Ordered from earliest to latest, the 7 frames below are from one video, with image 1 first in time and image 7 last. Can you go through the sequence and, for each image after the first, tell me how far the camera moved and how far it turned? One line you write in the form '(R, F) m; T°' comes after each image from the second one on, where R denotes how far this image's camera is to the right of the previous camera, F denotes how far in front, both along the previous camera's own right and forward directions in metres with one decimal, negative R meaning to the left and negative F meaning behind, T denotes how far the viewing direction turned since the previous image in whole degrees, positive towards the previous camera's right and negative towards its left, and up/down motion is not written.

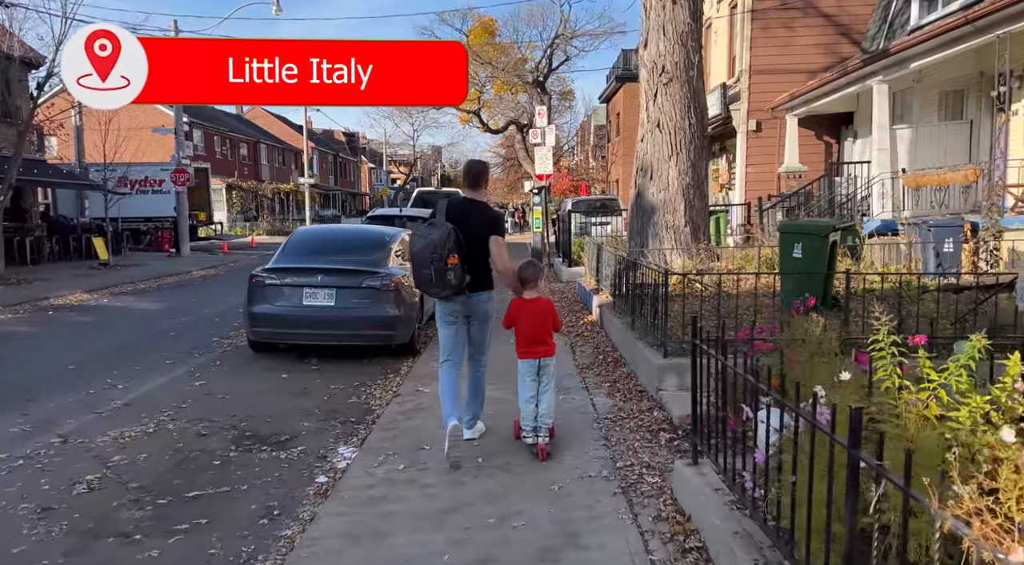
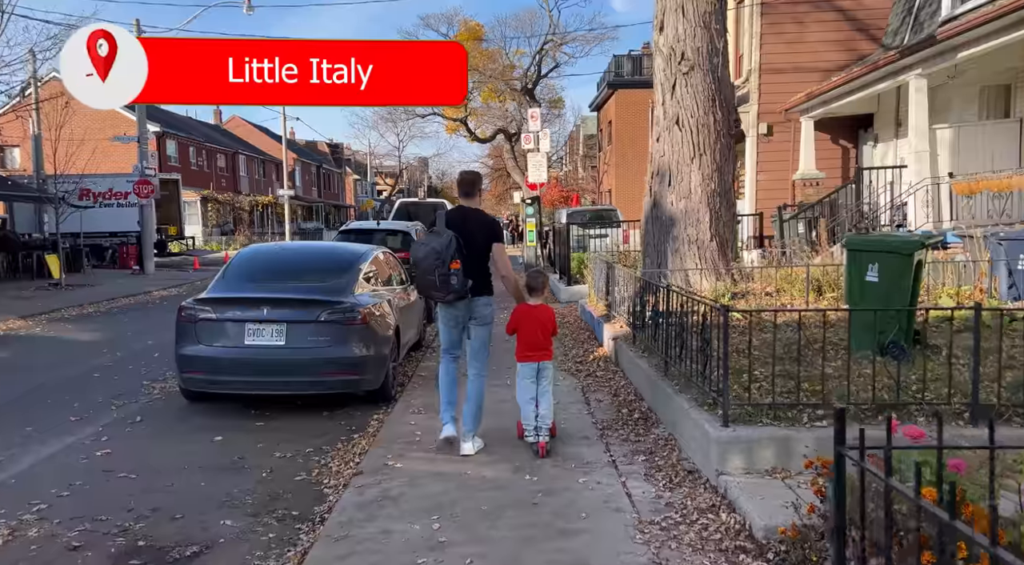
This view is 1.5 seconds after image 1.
(-0.1, +1.7) m; +1°
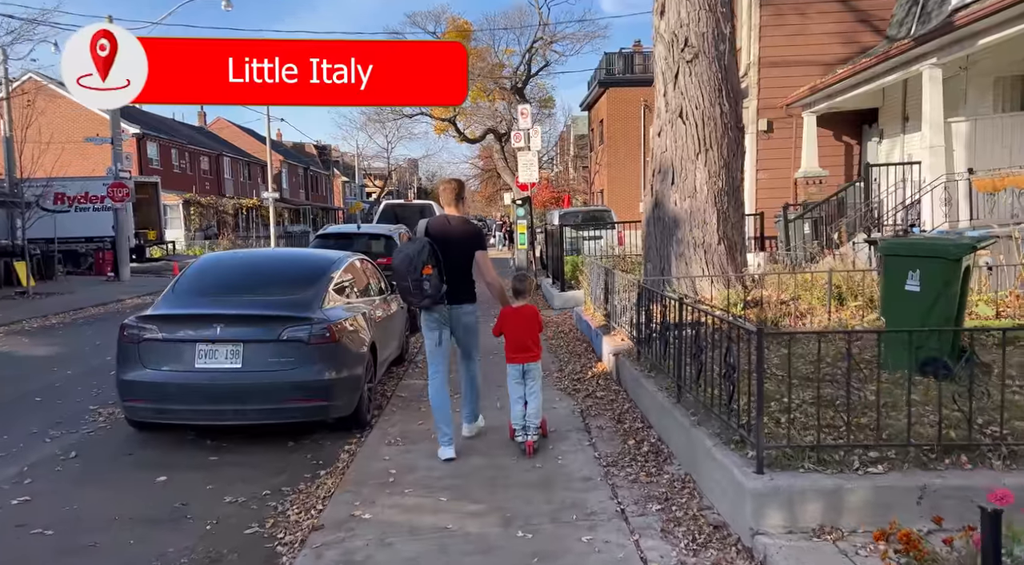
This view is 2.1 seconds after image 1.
(0.0, +0.8) m; +1°
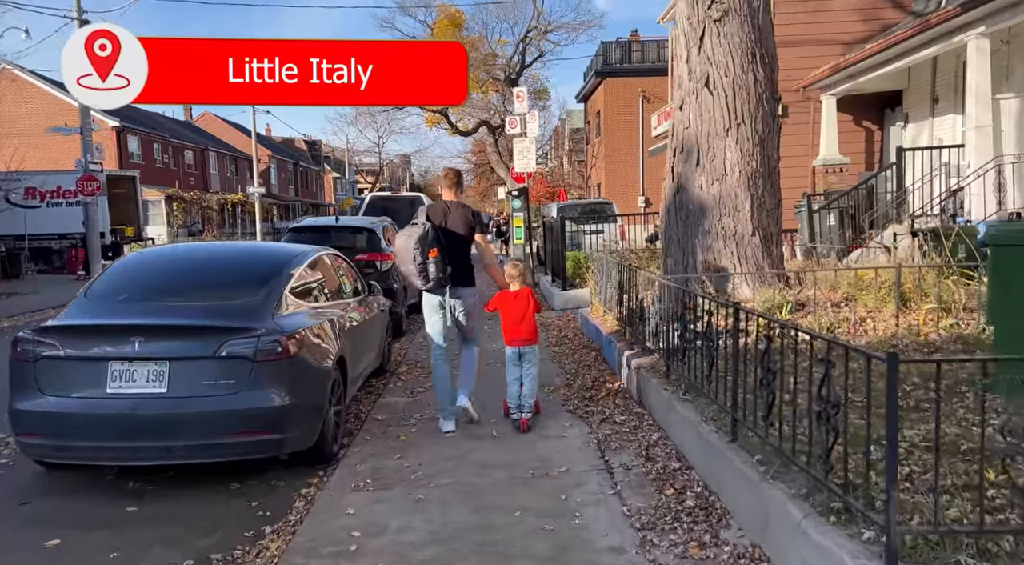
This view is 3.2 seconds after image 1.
(0.0, +1.3) m; 0°
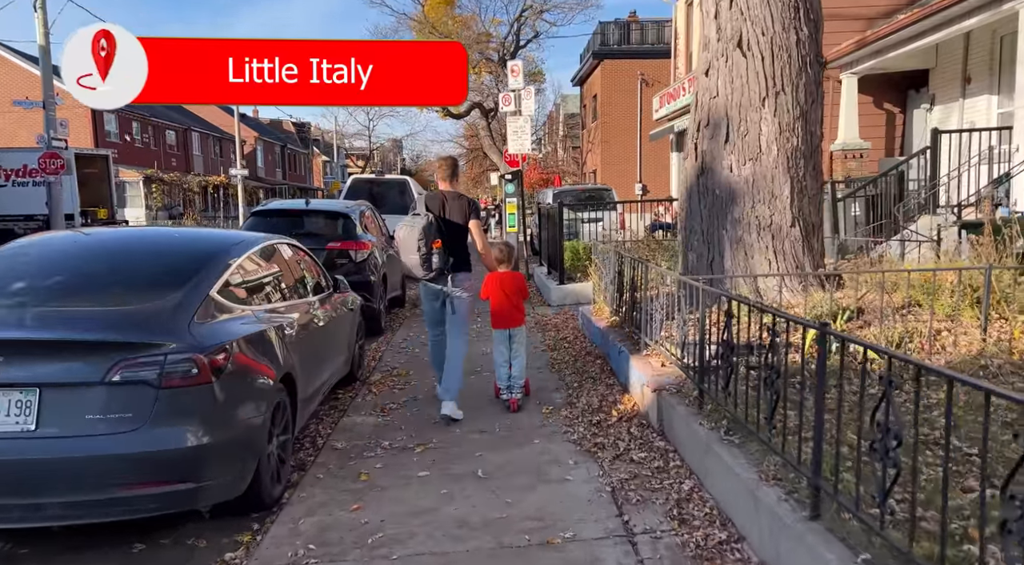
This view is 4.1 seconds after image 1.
(0.0, +1.2) m; +1°
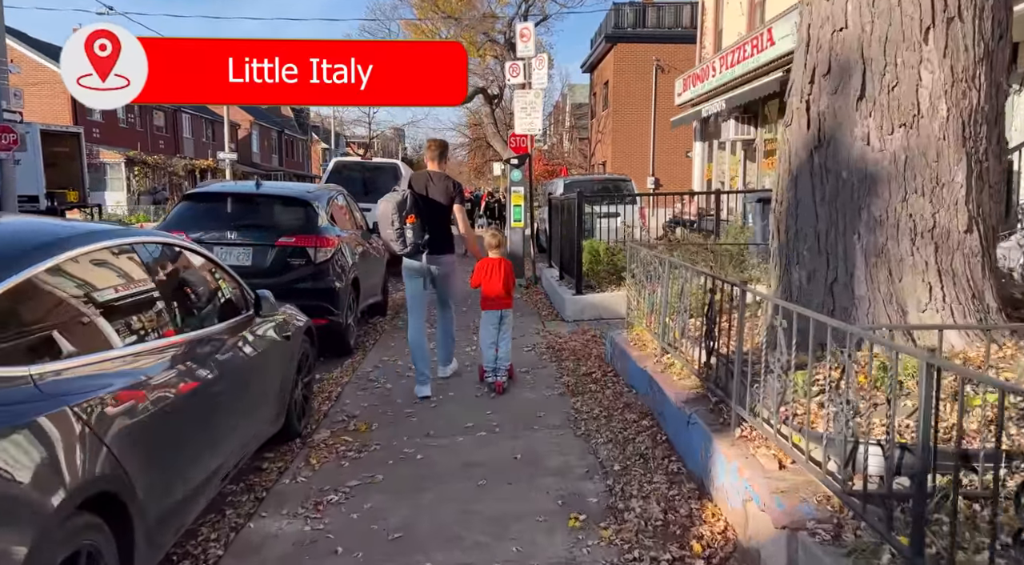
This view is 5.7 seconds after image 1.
(-0.1, +2.2) m; 0°
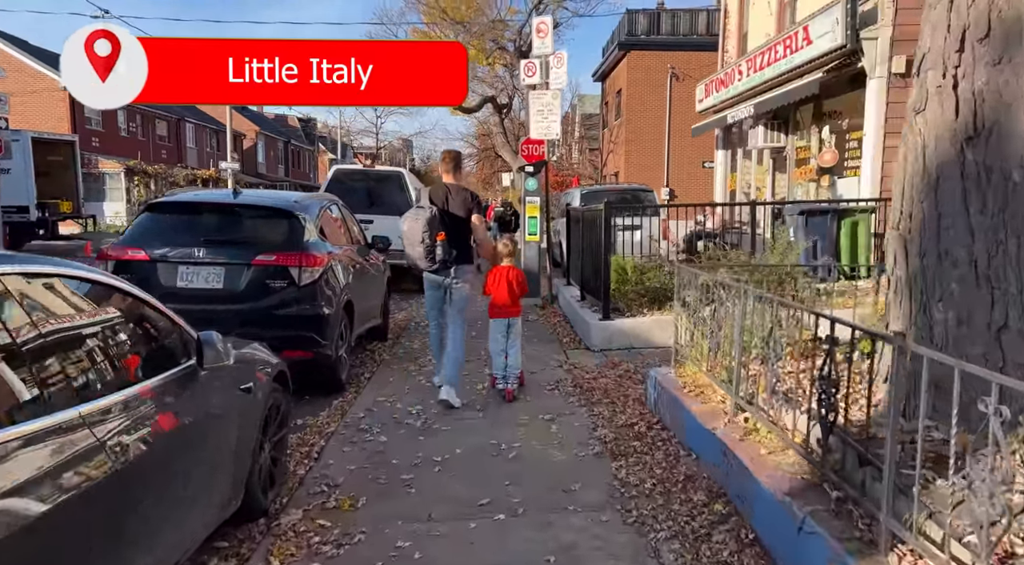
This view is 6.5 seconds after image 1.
(-0.1, +1.2) m; 0°
